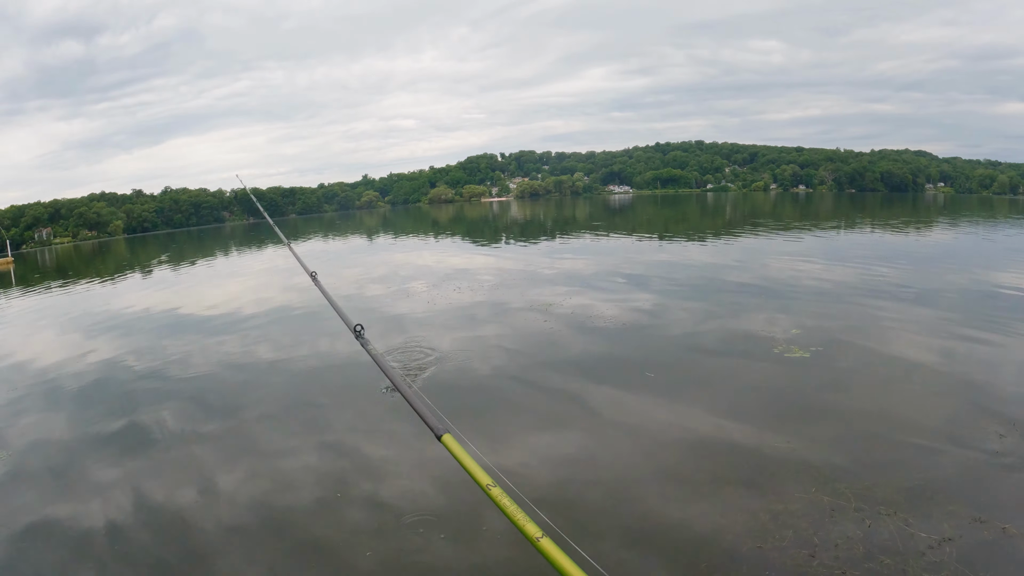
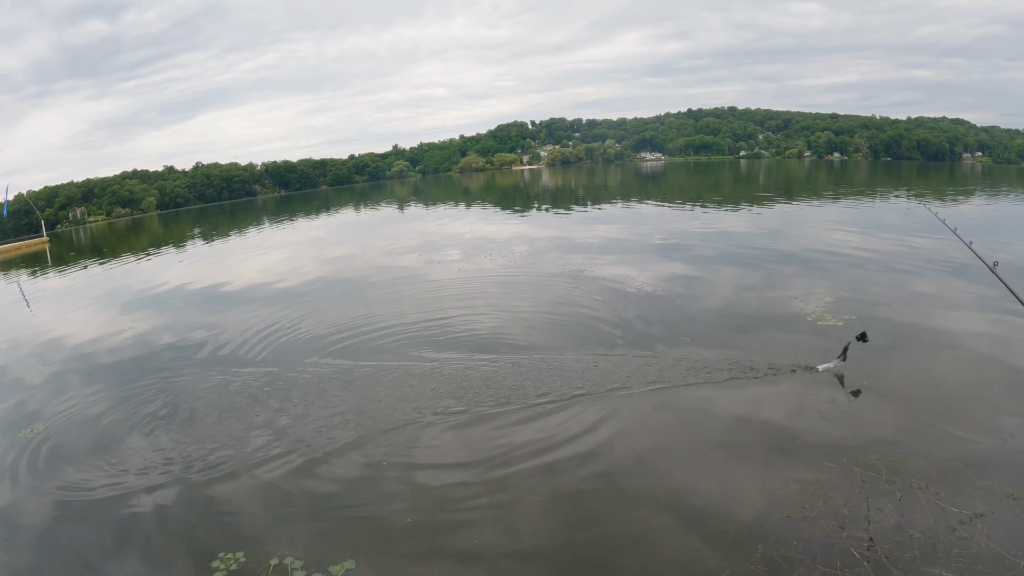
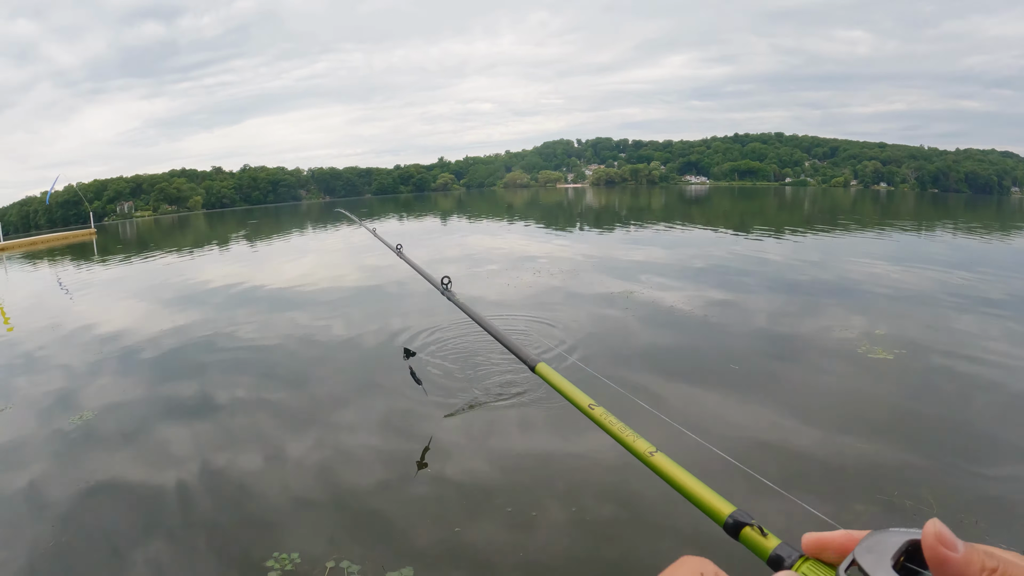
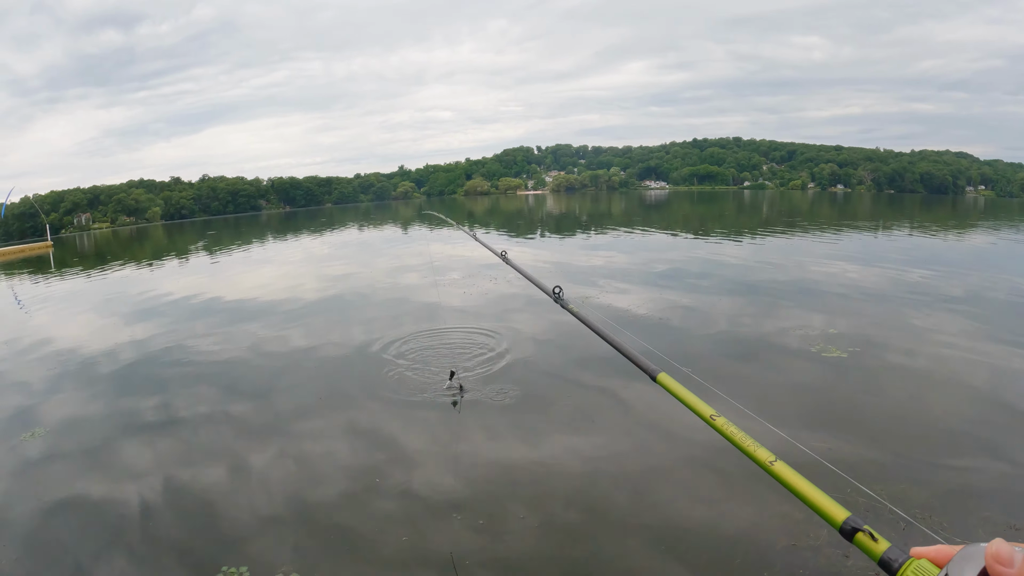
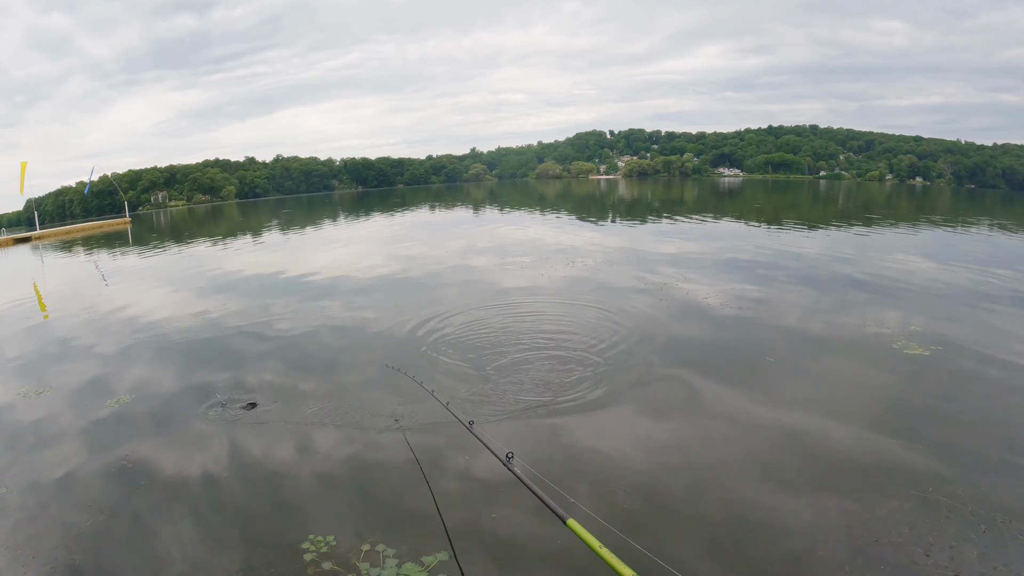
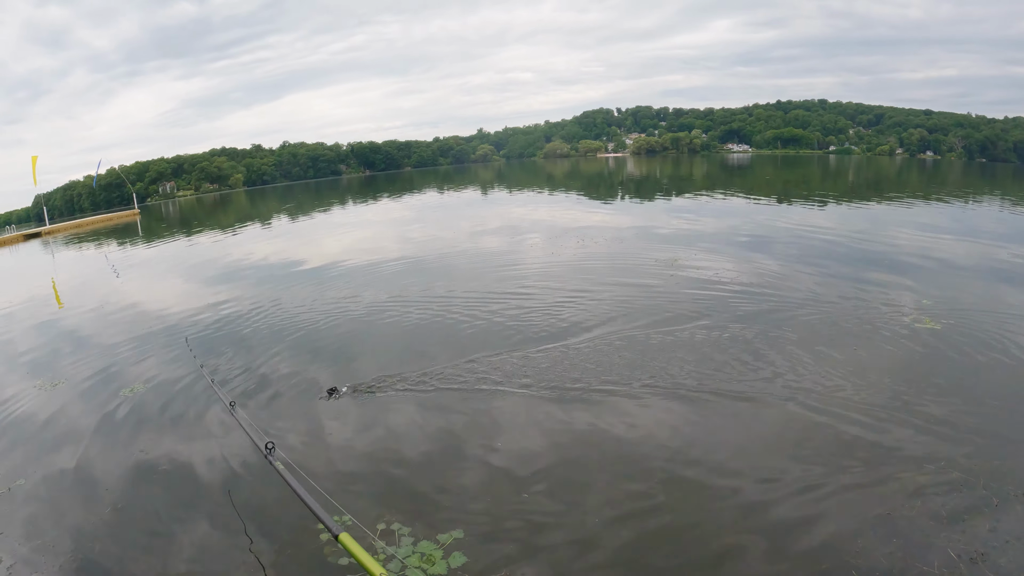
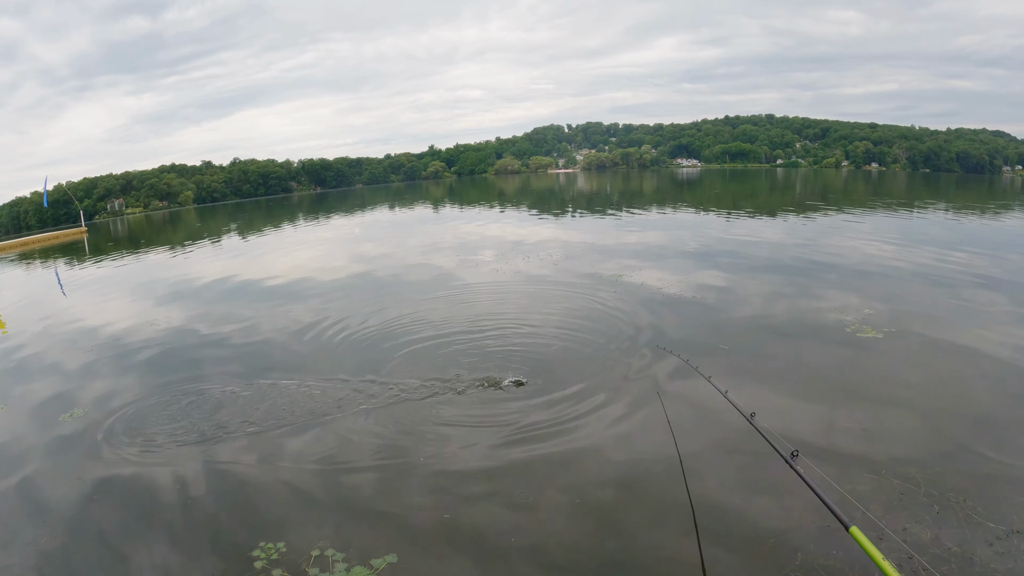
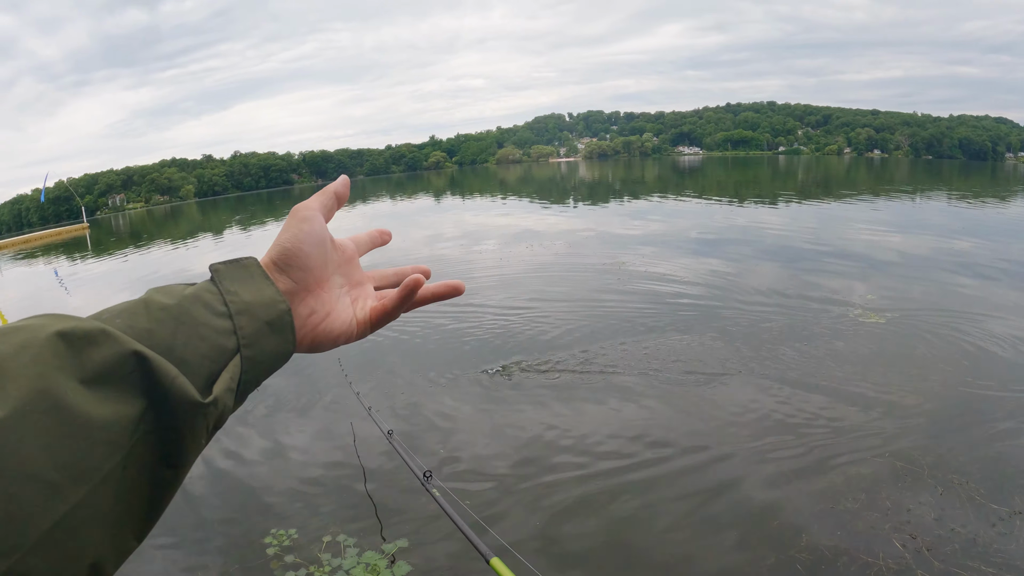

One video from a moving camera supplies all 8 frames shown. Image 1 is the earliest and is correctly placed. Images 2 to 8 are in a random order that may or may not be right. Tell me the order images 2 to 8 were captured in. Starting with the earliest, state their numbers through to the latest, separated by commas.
4, 3, 5, 7, 2, 8, 6
